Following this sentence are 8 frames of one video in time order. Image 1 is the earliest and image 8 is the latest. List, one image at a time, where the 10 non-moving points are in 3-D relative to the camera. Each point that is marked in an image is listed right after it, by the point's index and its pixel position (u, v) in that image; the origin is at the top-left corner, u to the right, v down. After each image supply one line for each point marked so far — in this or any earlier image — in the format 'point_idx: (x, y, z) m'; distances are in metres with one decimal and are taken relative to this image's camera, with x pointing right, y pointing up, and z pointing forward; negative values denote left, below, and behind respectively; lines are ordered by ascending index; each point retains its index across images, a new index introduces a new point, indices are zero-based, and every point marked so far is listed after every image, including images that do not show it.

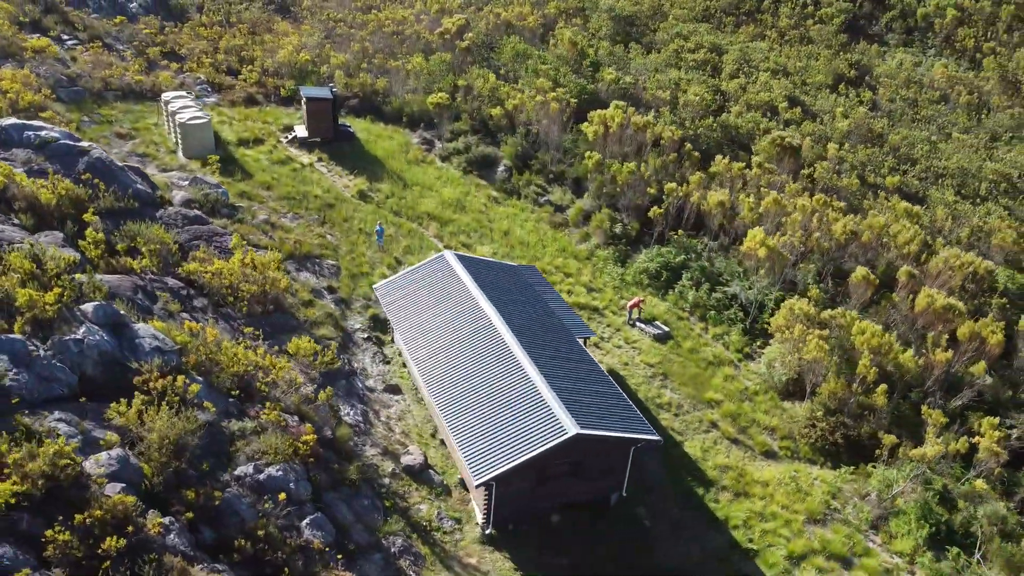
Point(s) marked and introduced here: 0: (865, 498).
0: (+6.6, -3.9, +14.7) m
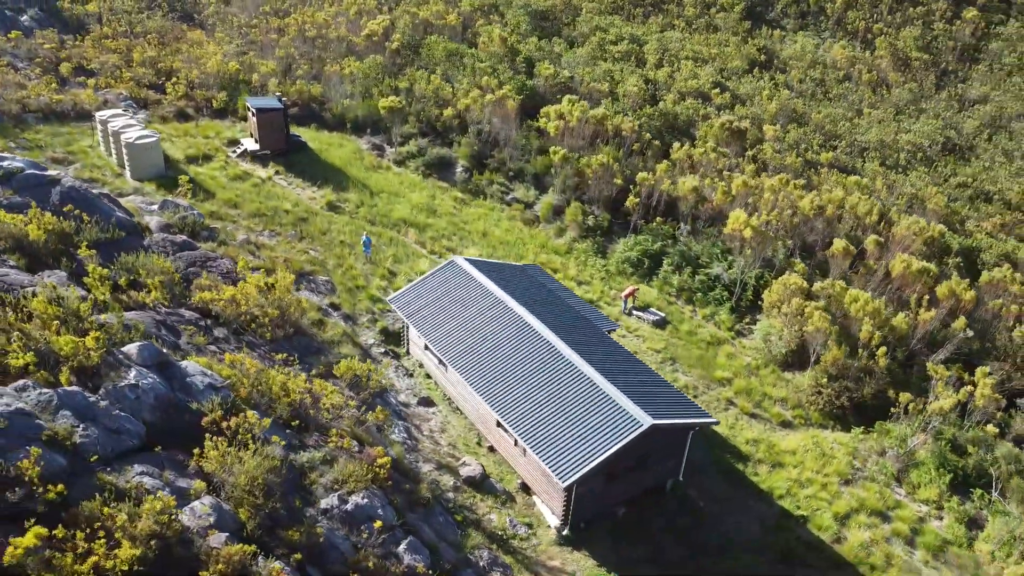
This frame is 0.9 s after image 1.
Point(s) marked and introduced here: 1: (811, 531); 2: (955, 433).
0: (+7.4, -3.3, +15.8) m
1: (+5.3, -4.3, +13.9) m
2: (+8.7, -2.8, +15.5) m
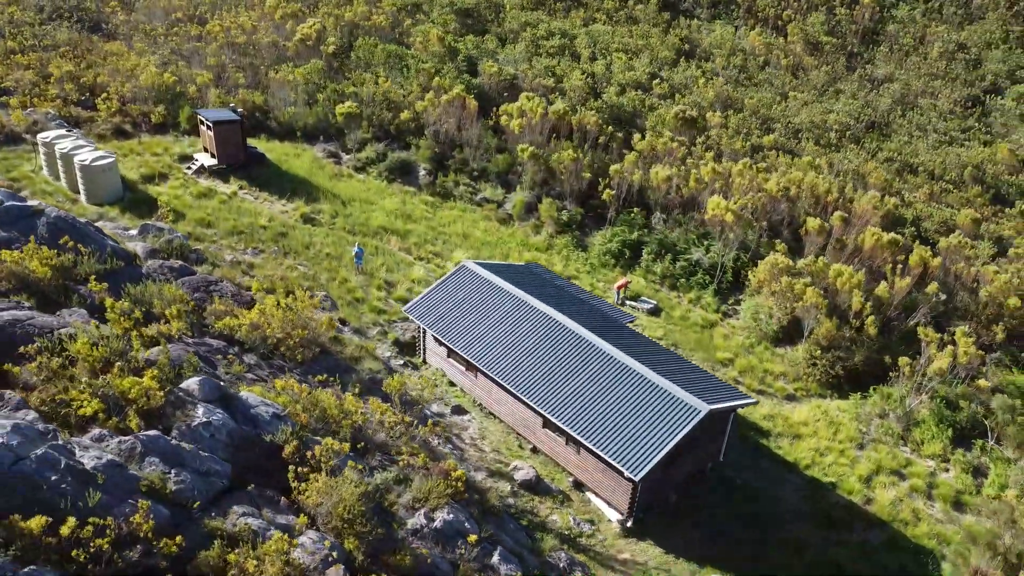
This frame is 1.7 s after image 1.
0: (+7.9, -2.7, +16.8) m
1: (+6.1, -3.9, +14.6) m
2: (+9.2, -2.1, +16.7) m
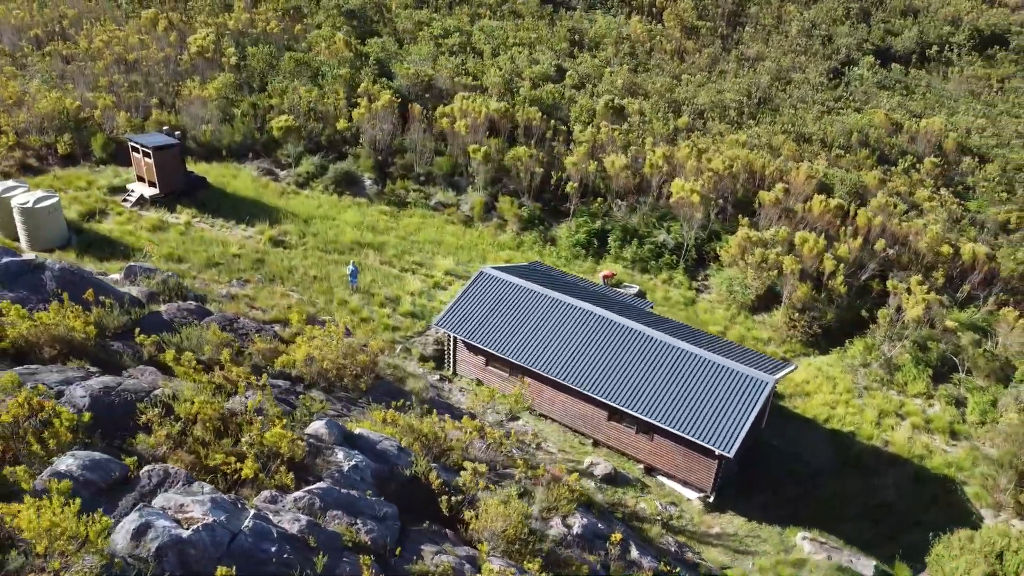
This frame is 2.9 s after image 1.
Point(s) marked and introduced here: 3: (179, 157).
0: (+8.3, -1.8, +18.4) m
1: (+7.1, -3.1, +16.0) m
2: (+9.5, -1.1, +18.6) m
3: (-8.4, +3.3, +20.0) m
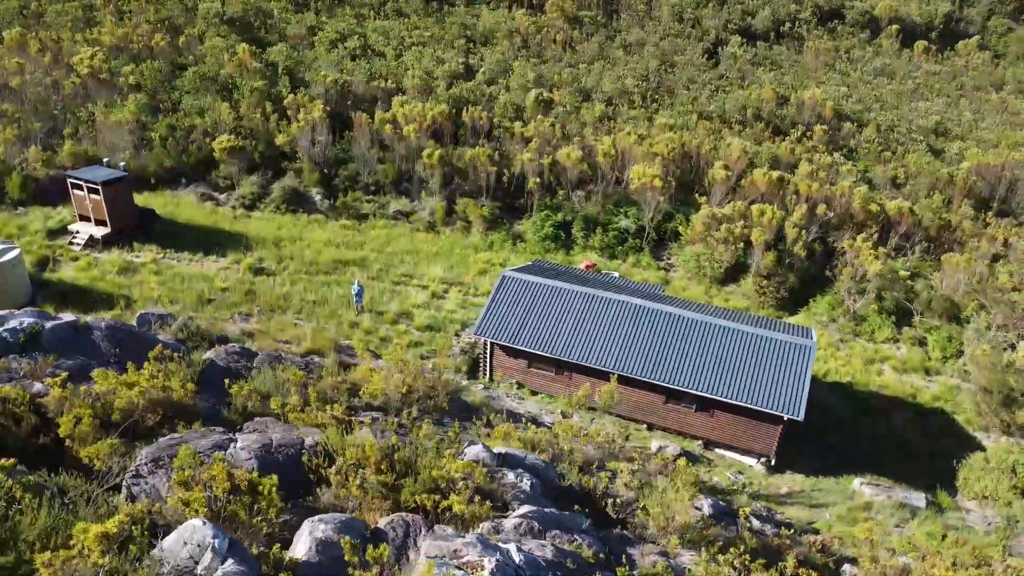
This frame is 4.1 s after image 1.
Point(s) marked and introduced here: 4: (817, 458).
0: (+8.3, -0.8, +20.2) m
1: (+7.8, -2.3, +17.6) m
2: (+9.4, +0.1, +20.5) m
3: (-8.9, +2.3, +18.3) m
4: (+5.9, -3.3, +15.2) m
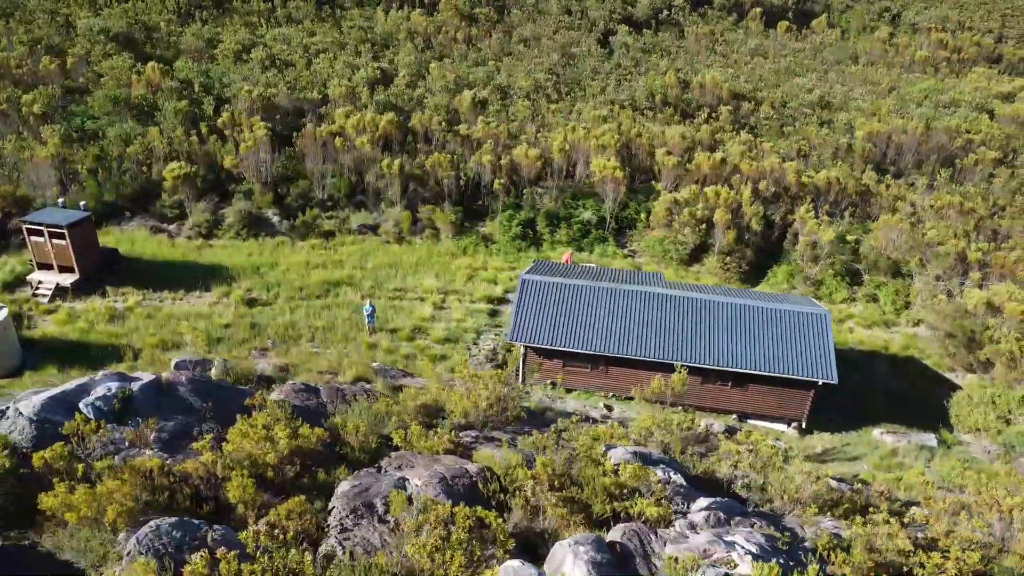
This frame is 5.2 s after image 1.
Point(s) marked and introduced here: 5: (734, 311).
0: (+7.9, 0.0, +21.7) m
1: (+8.0, -1.5, +19.1) m
2: (+8.8, +1.0, +22.3) m
3: (-9.0, +1.2, +16.8) m
4: (+6.7, -2.6, +16.5) m
5: (+4.4, -0.4, +15.8) m
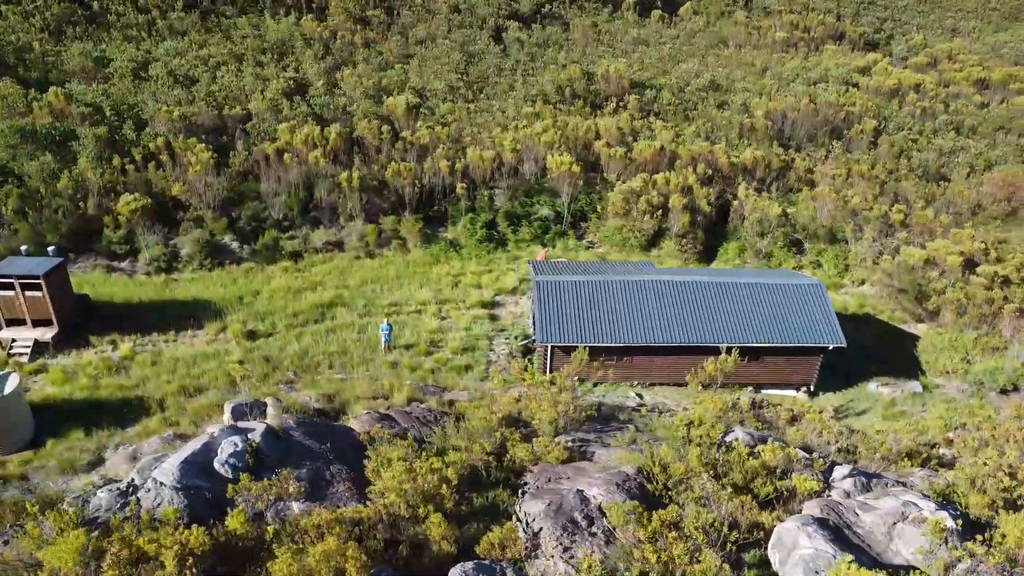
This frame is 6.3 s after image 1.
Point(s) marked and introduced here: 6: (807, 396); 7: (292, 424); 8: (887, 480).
0: (+7.0, +0.8, +23.2) m
1: (+7.8, -0.7, +20.7) m
2: (+7.7, +1.9, +23.8) m
3: (-8.7, +0.2, +15.3) m
4: (+7.1, -2.0, +17.8) m
5: (+4.7, 0.0, +16.7) m
6: (+6.2, -2.3, +16.5) m
7: (-2.8, -1.7, +9.8) m
8: (+4.5, -2.3, +9.6) m
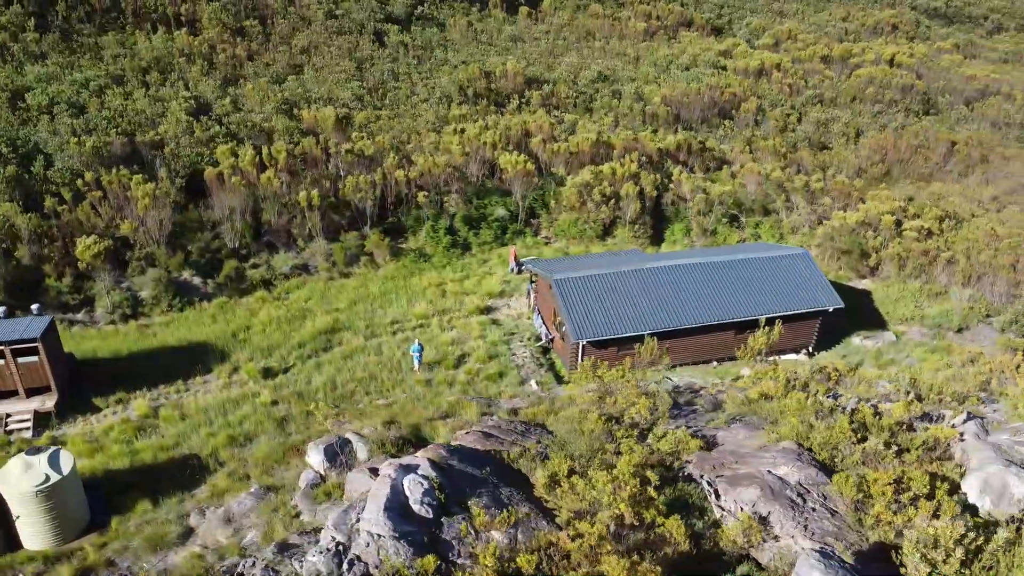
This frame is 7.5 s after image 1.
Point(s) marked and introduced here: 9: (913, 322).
0: (+5.8, +1.5, +24.4) m
1: (+7.2, +0.2, +22.0) m
2: (+6.2, +2.6, +25.1) m
3: (-7.9, -0.8, +13.6) m
4: (+7.2, -1.2, +19.2) m
5: (+4.9, +0.5, +17.5) m
6: (+6.6, -1.6, +17.7) m
7: (-0.8, -2.0, +9.4) m
8: (+6.4, -1.7, +10.6) m
9: (+10.1, -0.9, +19.8) m
